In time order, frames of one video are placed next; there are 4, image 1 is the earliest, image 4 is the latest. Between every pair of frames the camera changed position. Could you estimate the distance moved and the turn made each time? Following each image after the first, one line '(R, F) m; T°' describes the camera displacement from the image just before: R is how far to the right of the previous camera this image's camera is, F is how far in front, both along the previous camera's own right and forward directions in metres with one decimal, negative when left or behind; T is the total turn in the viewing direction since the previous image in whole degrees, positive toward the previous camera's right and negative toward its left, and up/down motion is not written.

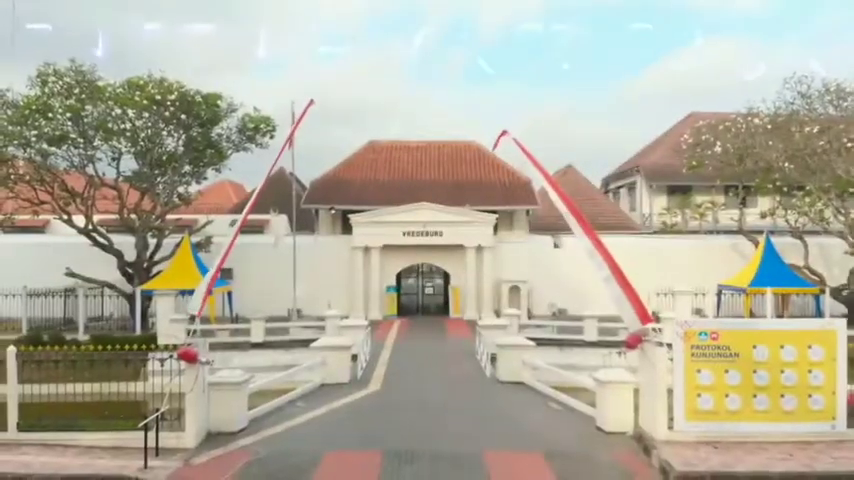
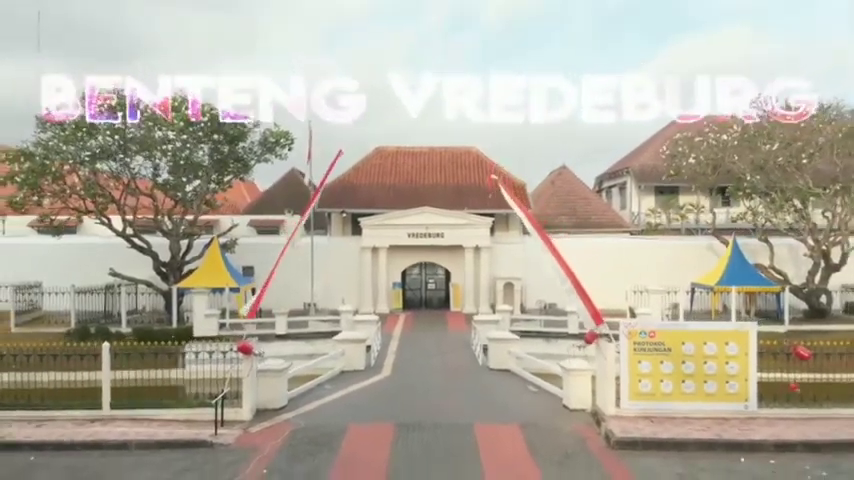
(0.0, -2.5) m; 0°
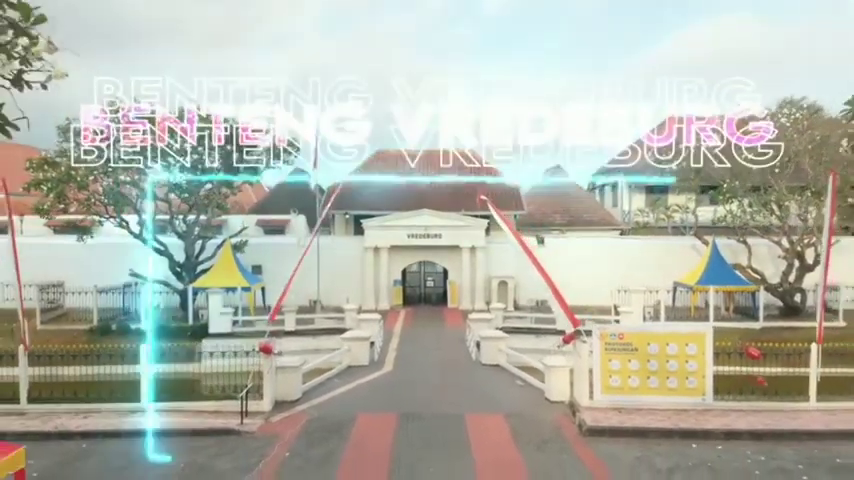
(0.0, -1.6) m; 0°
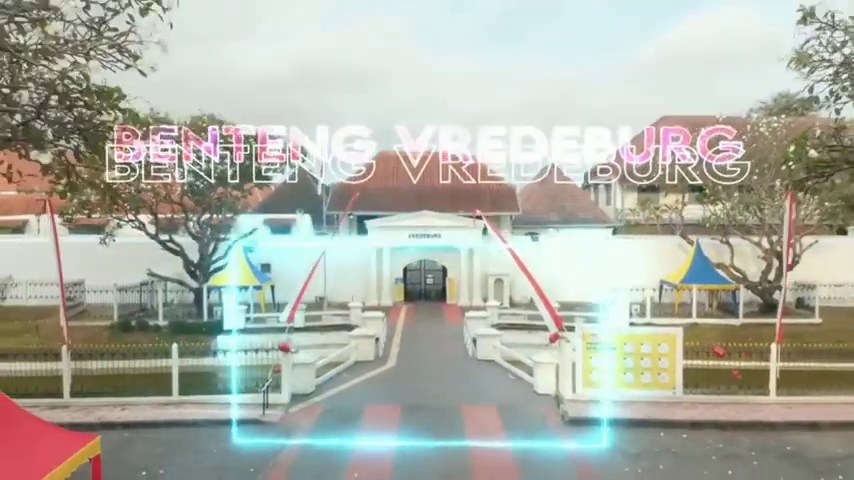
(0.0, -1.5) m; 0°
